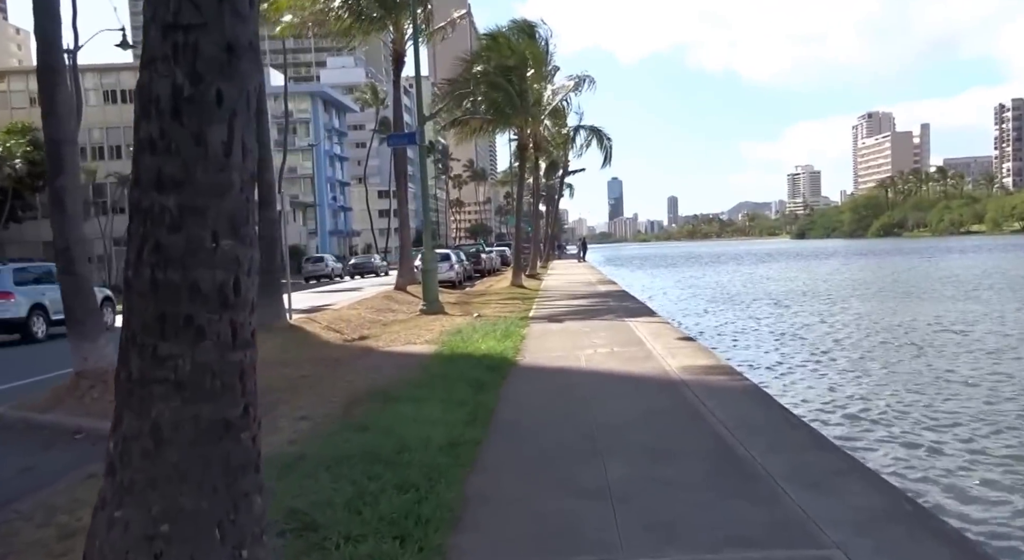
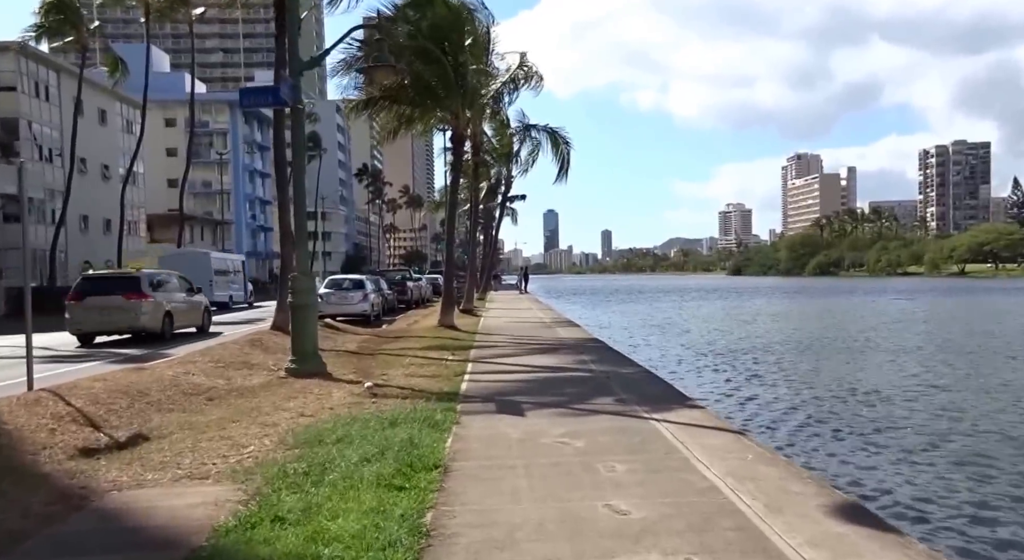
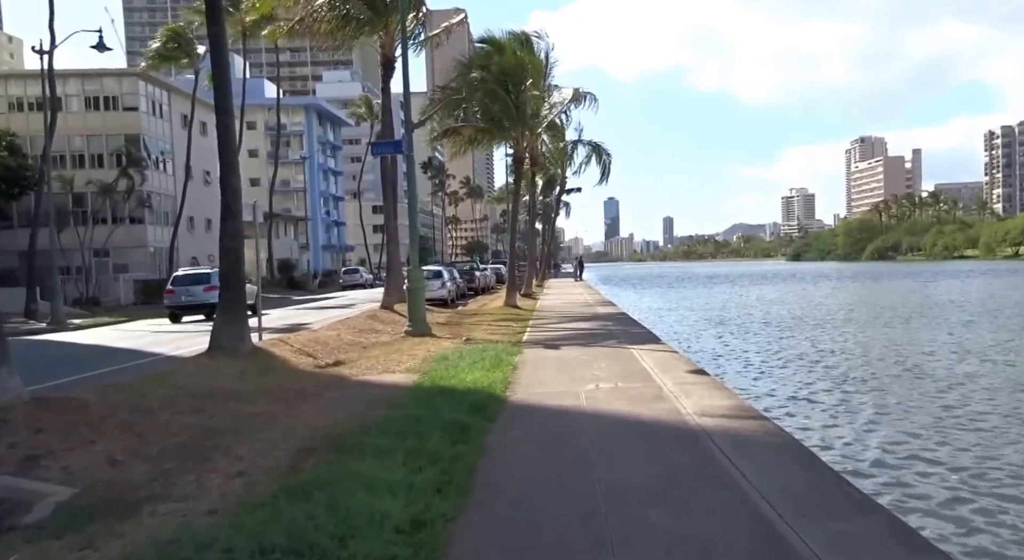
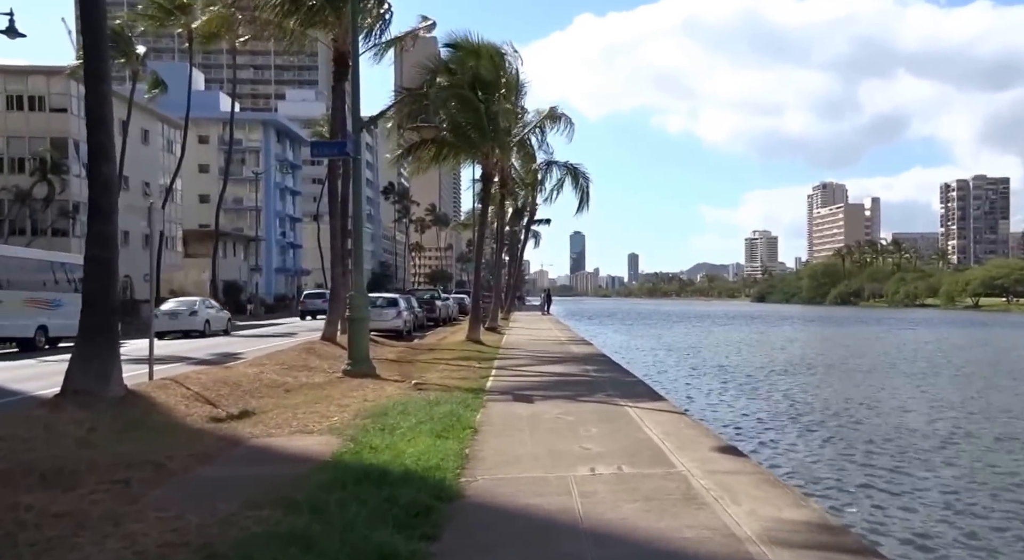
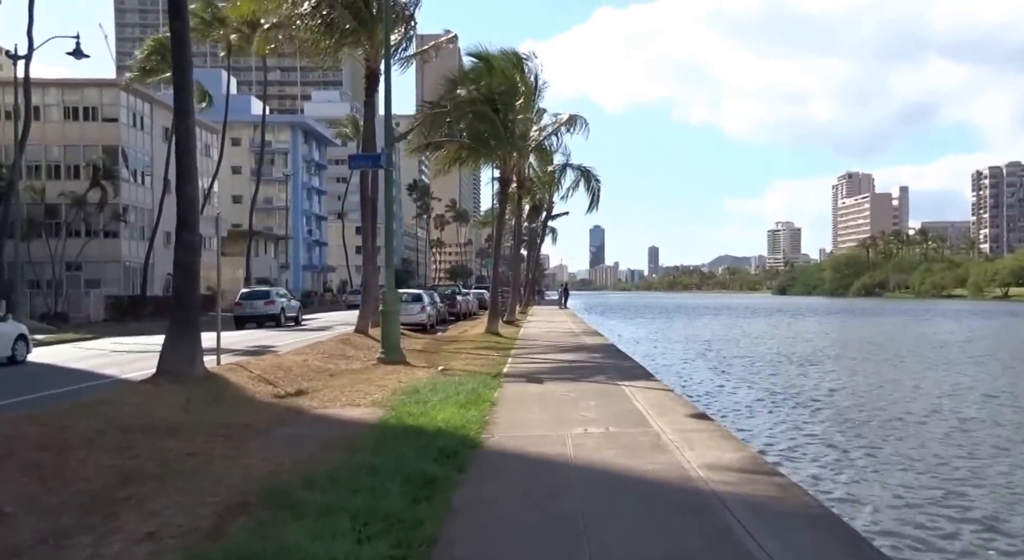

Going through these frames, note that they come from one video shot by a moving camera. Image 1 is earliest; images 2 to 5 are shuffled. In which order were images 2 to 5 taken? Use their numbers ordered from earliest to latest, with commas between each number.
3, 5, 4, 2
